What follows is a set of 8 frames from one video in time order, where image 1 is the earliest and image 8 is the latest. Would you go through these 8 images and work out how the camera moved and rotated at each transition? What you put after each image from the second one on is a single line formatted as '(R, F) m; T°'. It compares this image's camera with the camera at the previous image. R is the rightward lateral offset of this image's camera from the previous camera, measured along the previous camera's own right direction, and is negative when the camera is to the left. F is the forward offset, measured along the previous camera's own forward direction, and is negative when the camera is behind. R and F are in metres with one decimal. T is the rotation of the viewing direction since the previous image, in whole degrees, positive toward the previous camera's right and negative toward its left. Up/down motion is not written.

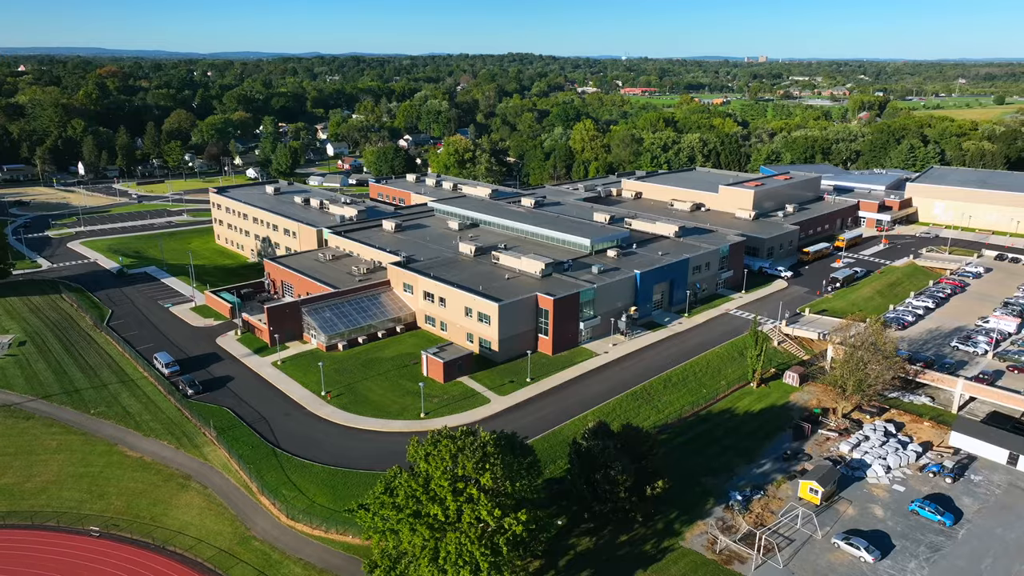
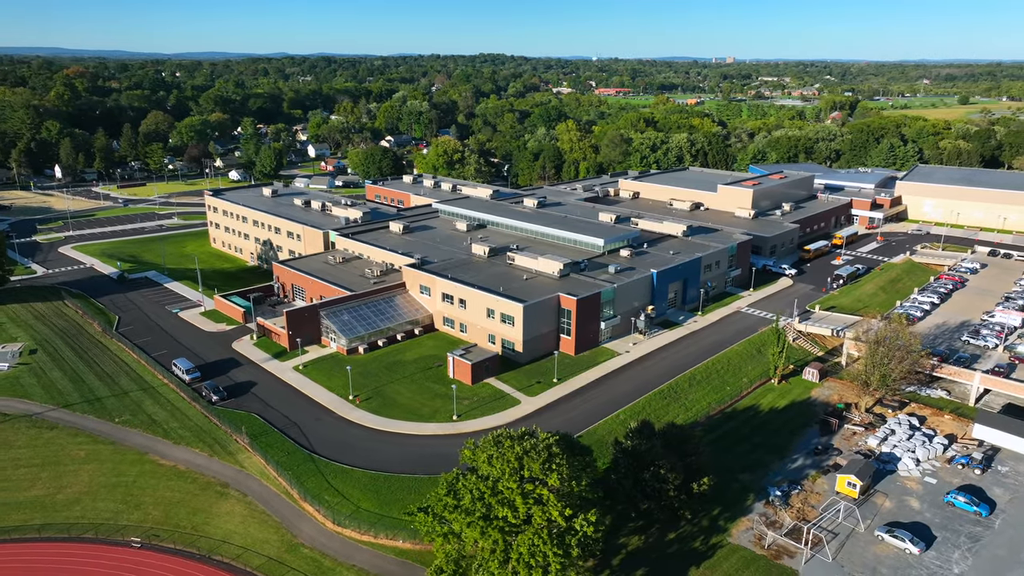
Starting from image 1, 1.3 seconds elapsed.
(-3.5, +0.1) m; +2°
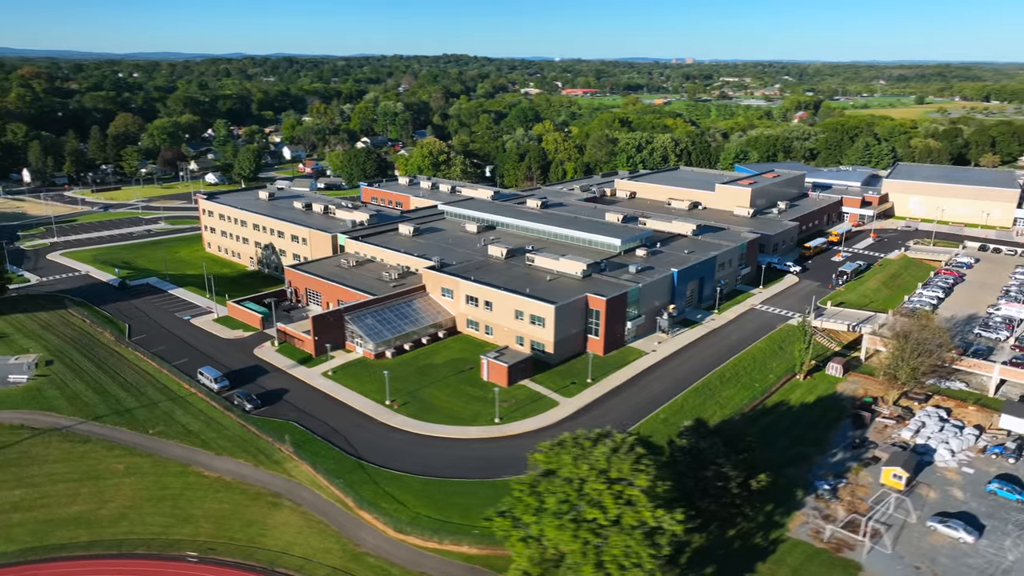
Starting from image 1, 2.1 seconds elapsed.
(-4.4, +0.2) m; +3°
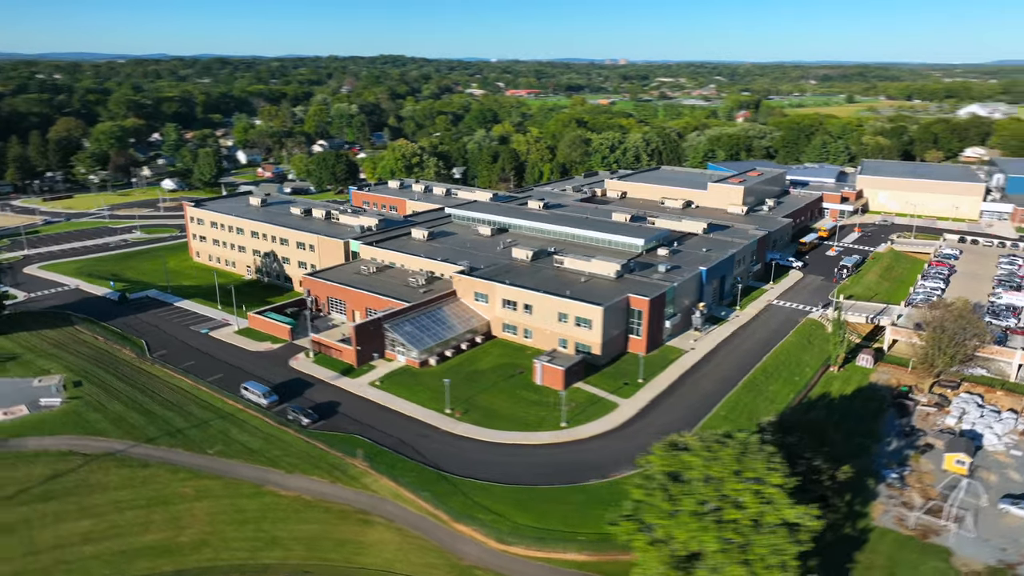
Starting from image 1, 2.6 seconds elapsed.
(-7.2, +0.6) m; +5°
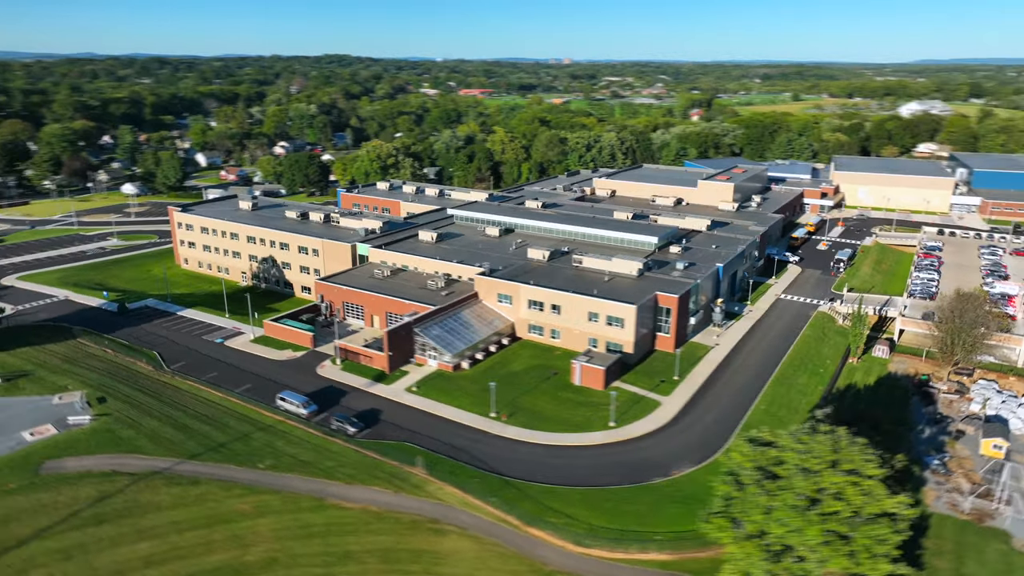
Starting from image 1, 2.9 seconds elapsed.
(-5.5, +0.5) m; +4°
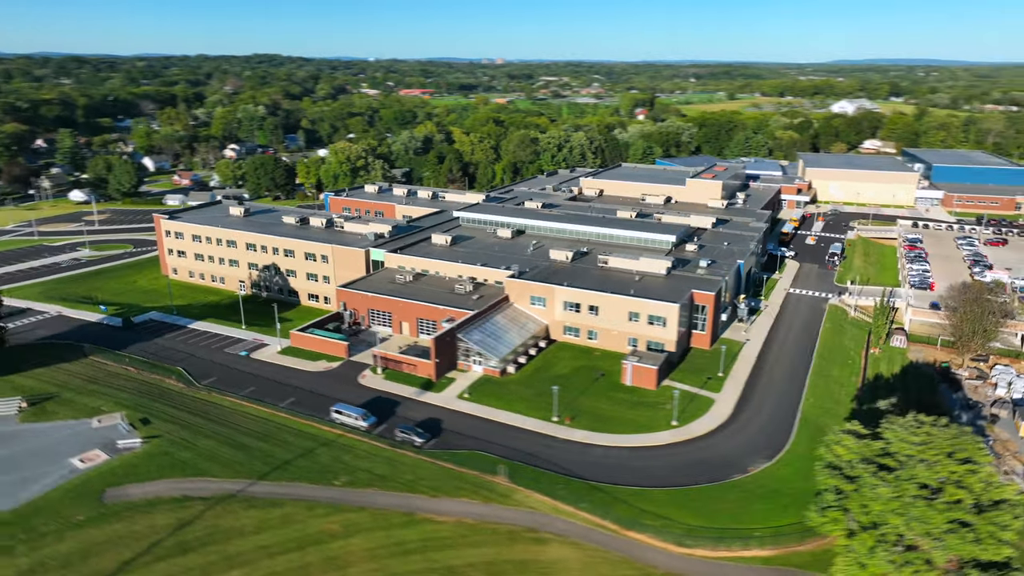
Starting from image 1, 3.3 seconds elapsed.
(-7.1, +0.8) m; +5°
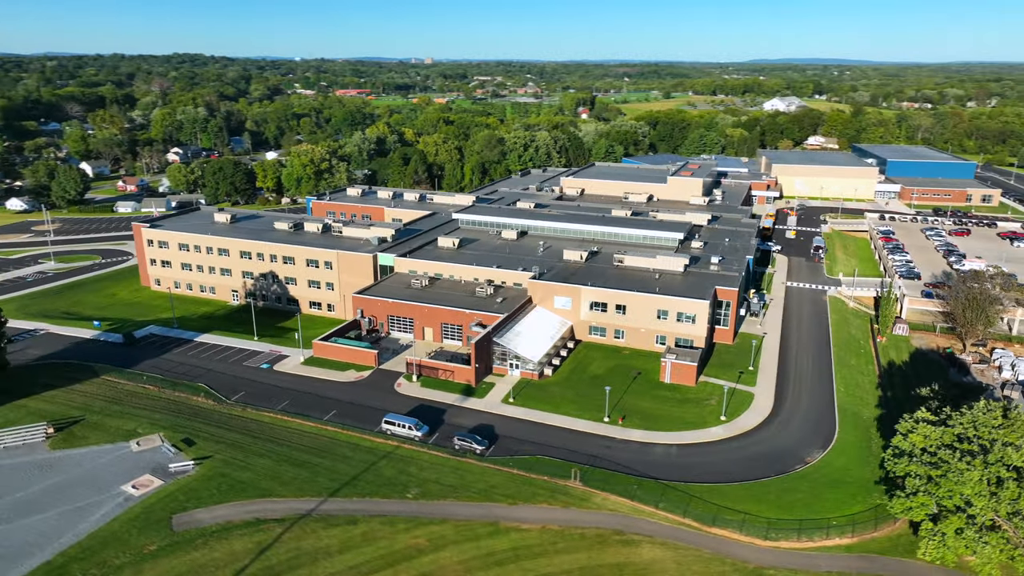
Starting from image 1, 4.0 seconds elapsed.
(-6.6, +0.7) m; +5°
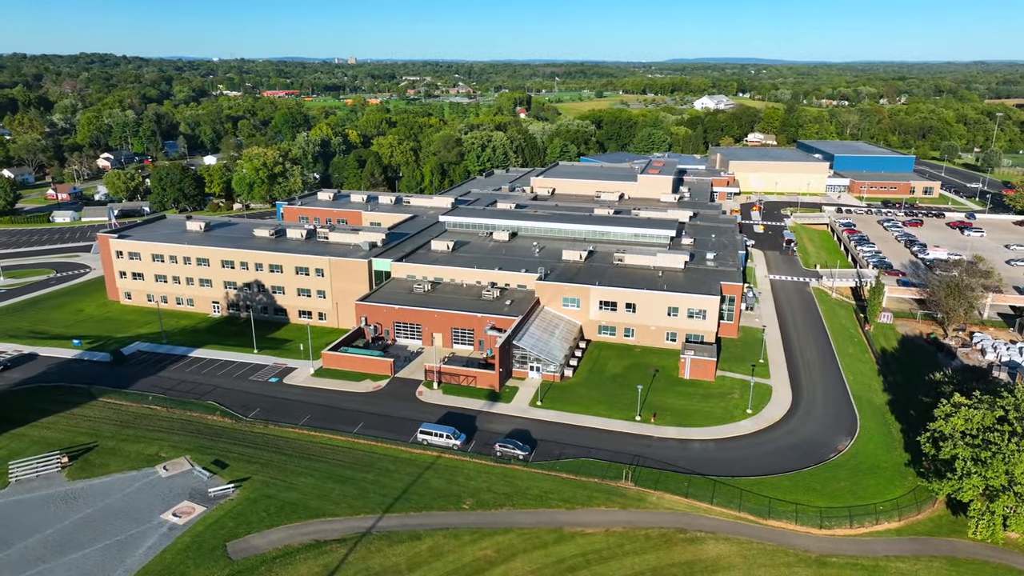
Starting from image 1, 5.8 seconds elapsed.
(-5.6, +0.7) m; +5°
